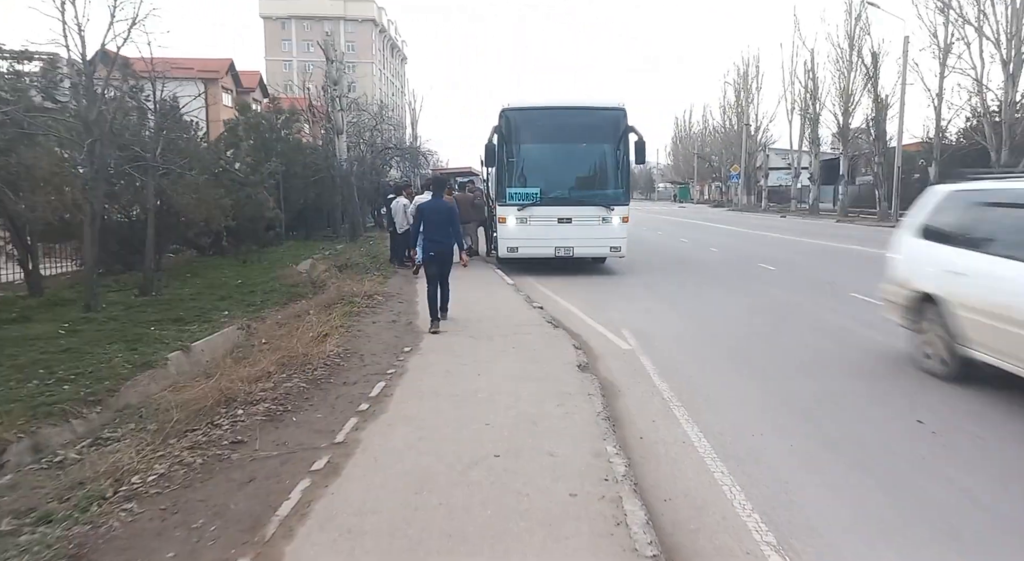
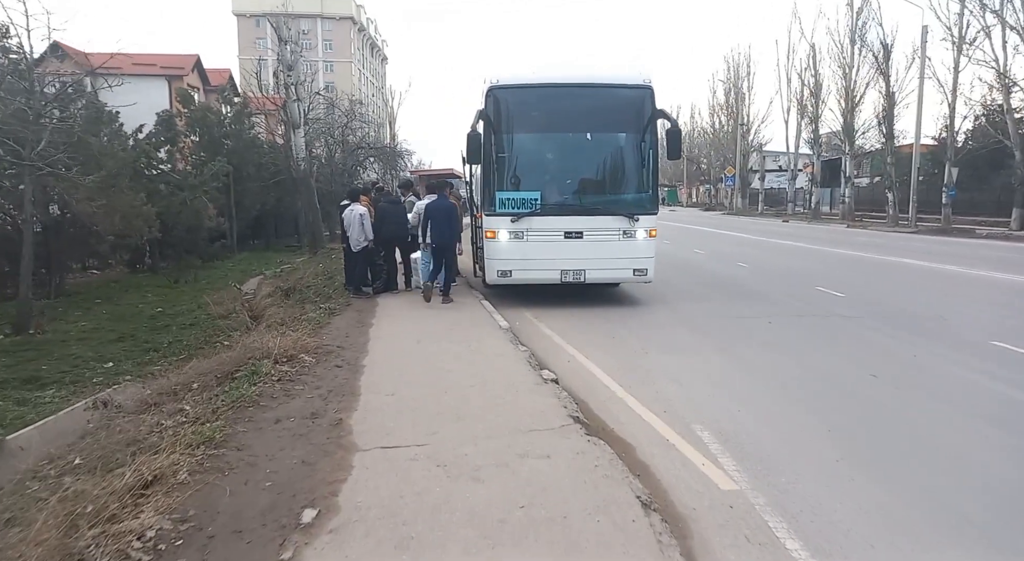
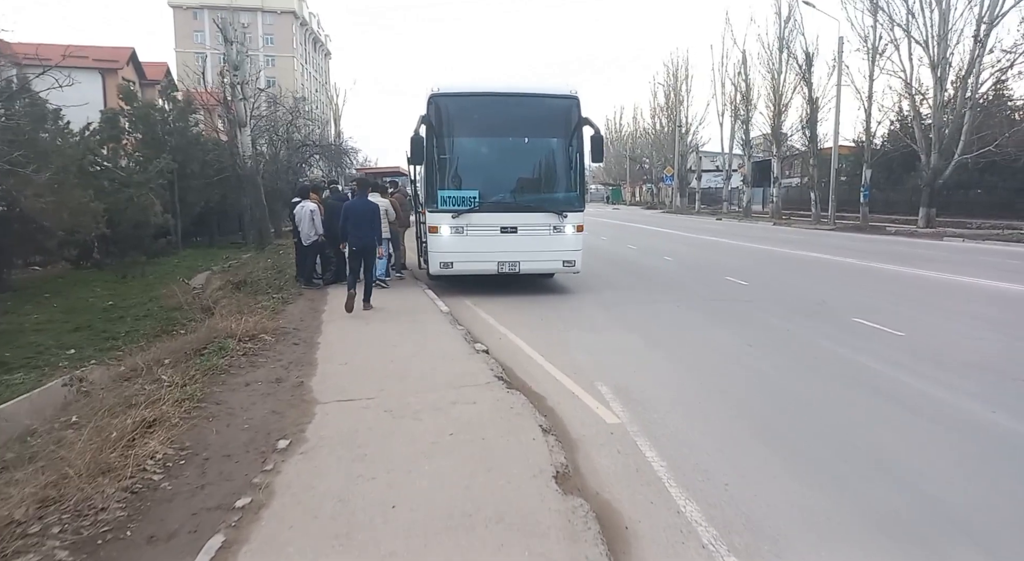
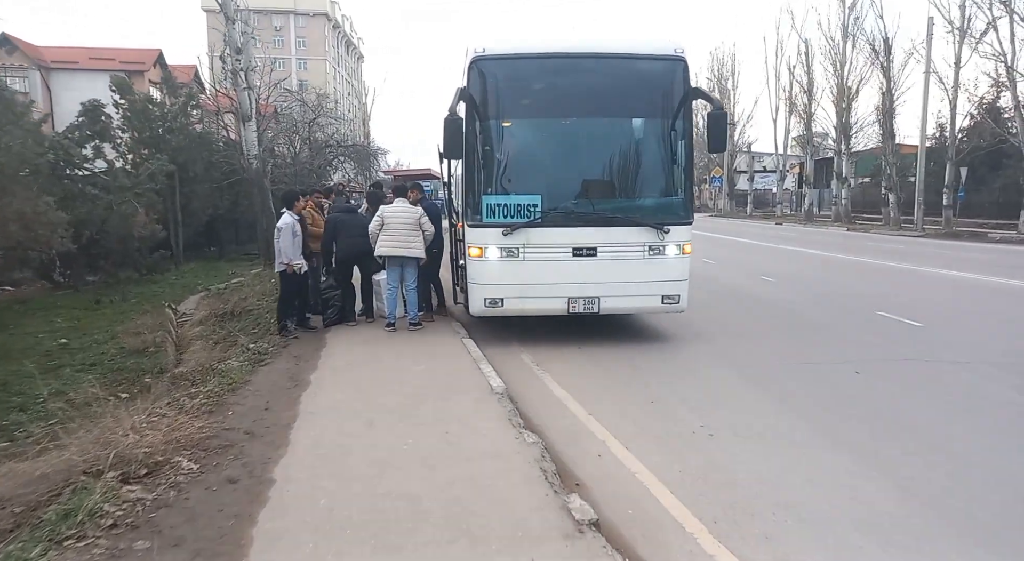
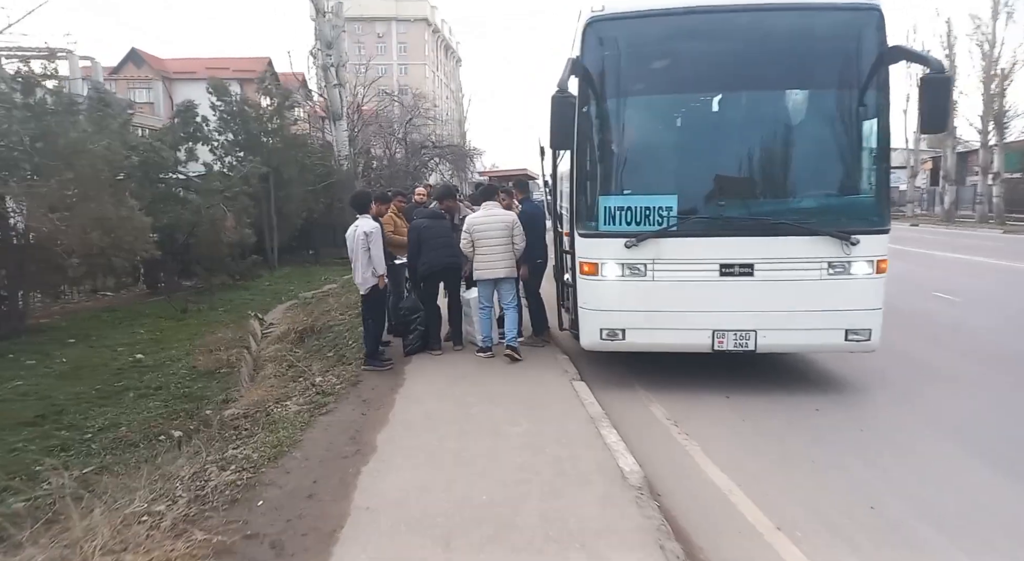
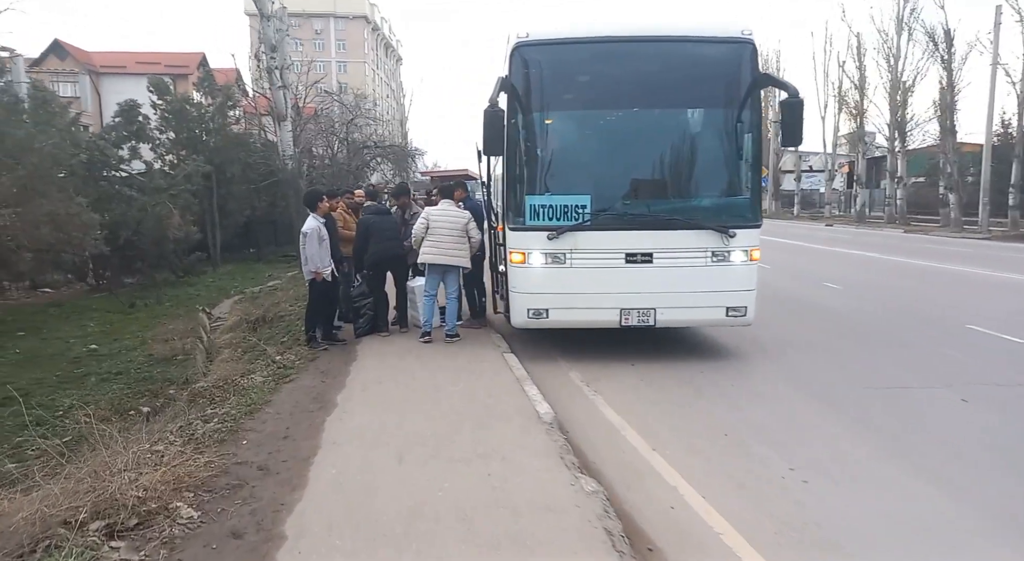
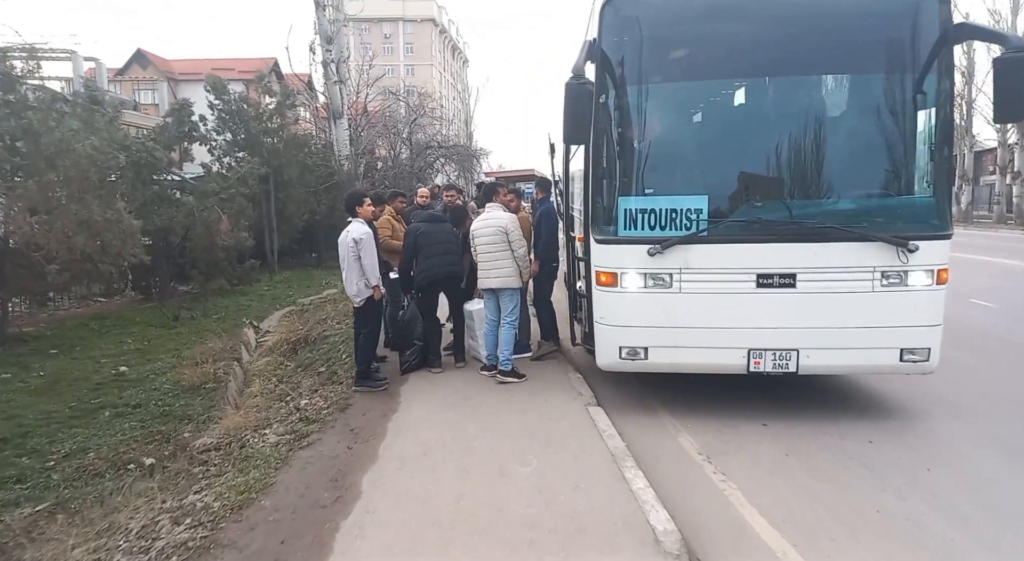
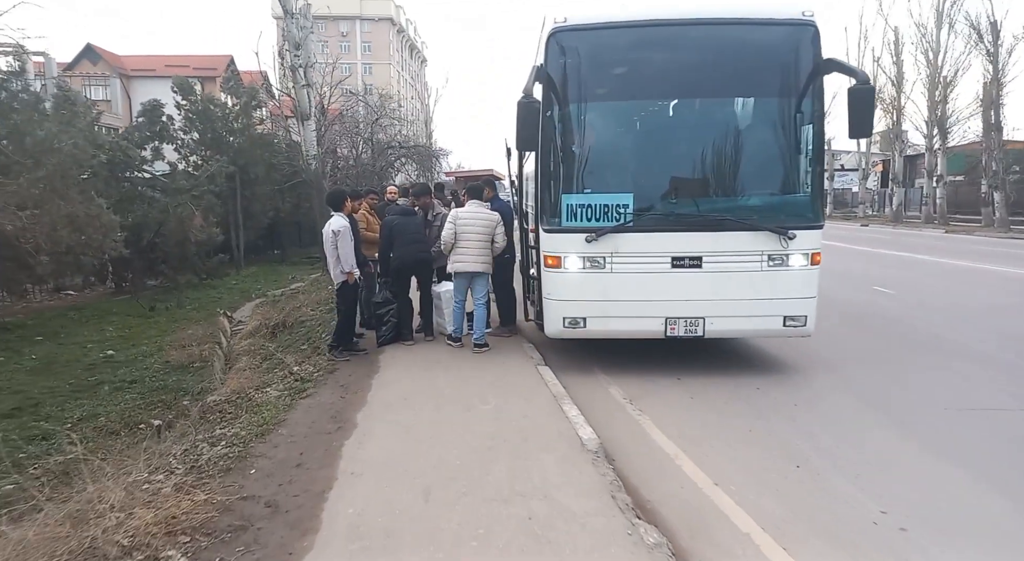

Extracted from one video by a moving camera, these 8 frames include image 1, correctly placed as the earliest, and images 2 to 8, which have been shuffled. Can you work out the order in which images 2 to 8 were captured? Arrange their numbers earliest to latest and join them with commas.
3, 2, 4, 6, 8, 5, 7
